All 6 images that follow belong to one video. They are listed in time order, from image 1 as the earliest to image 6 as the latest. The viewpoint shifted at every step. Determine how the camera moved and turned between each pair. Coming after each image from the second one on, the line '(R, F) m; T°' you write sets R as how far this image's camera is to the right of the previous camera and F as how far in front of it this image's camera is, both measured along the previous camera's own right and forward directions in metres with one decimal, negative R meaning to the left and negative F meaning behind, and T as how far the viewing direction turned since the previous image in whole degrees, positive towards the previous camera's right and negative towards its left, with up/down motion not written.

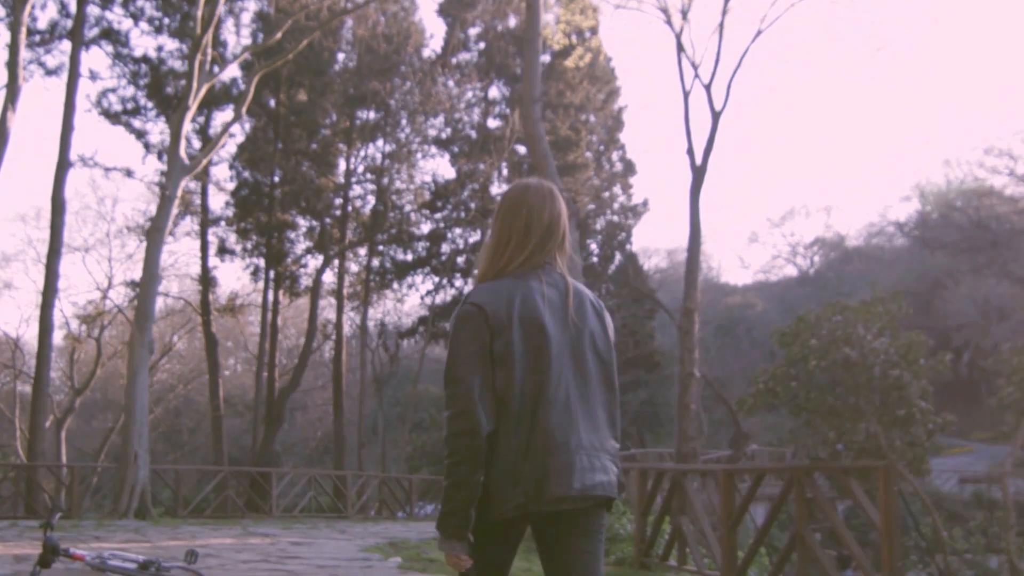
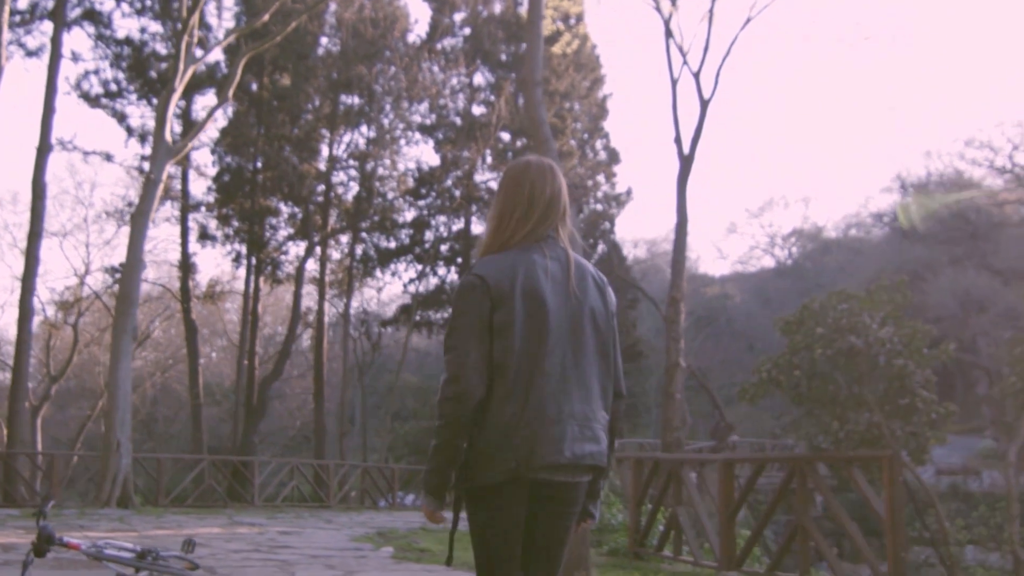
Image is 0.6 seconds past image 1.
(-0.2, +0.1) m; +1°
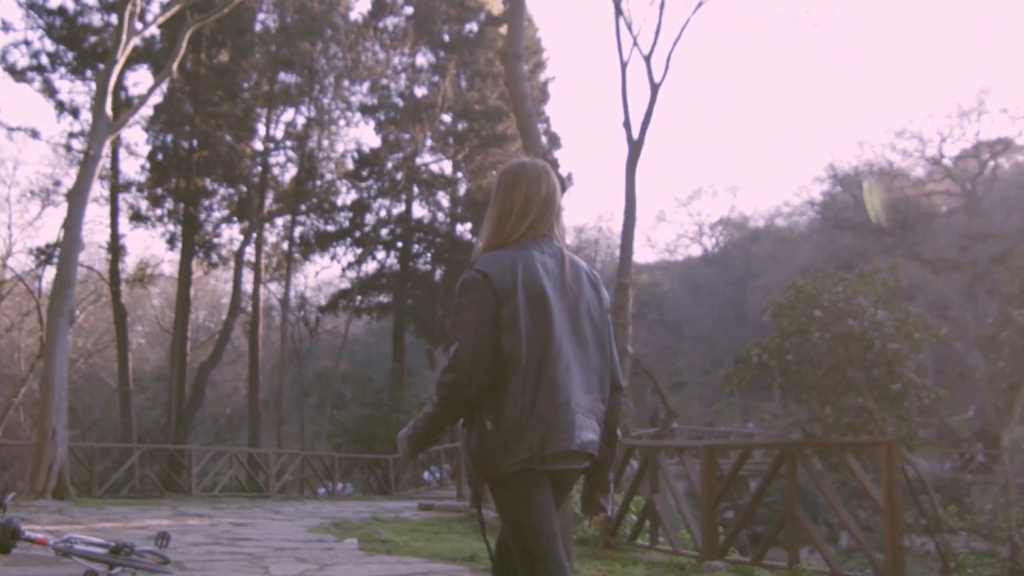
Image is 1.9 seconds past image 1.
(-0.4, +0.3) m; +4°
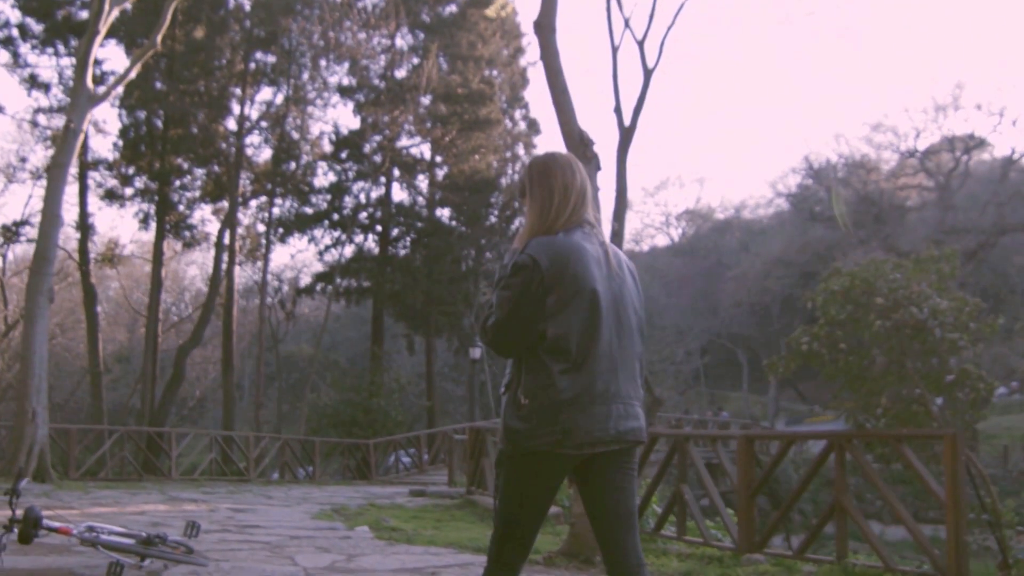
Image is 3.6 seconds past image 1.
(-0.5, +0.3) m; +2°
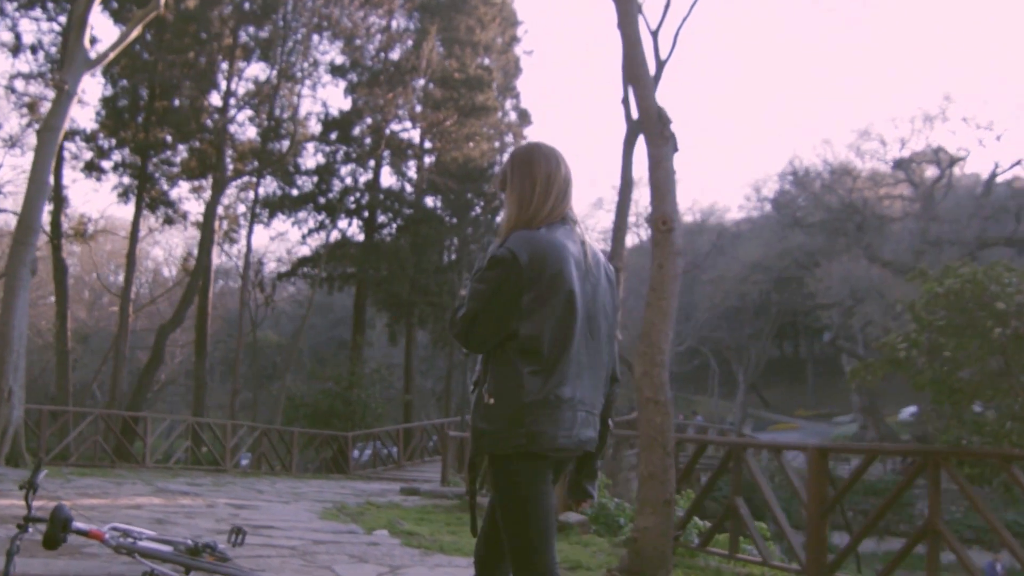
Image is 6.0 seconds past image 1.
(-0.6, +0.6) m; +2°
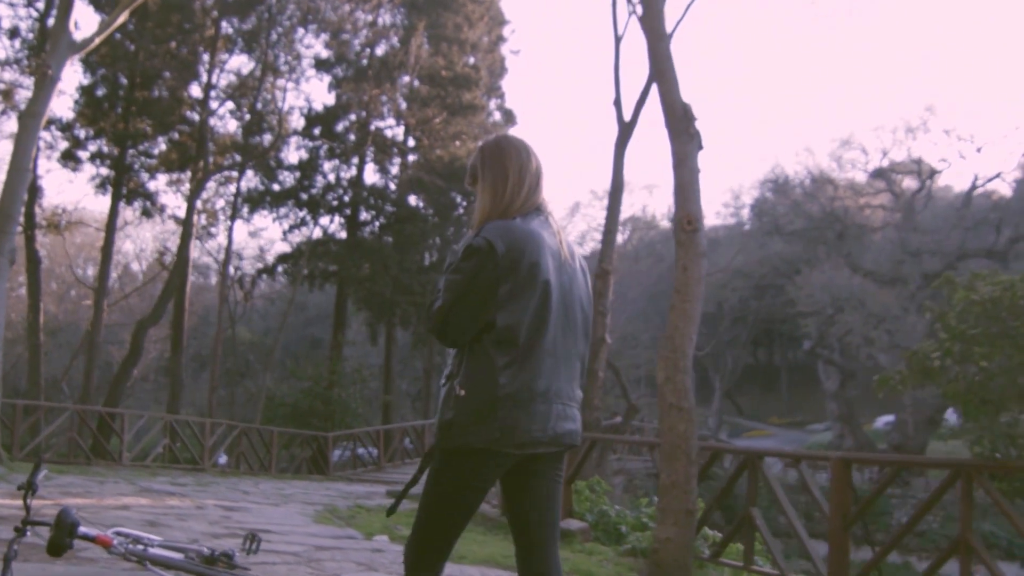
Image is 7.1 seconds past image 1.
(-0.3, +0.3) m; +1°
